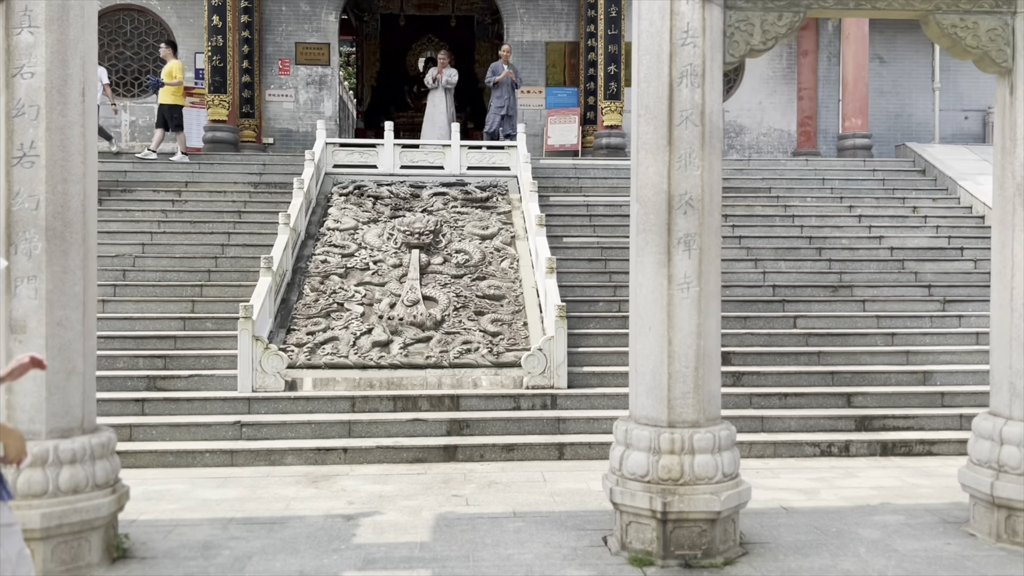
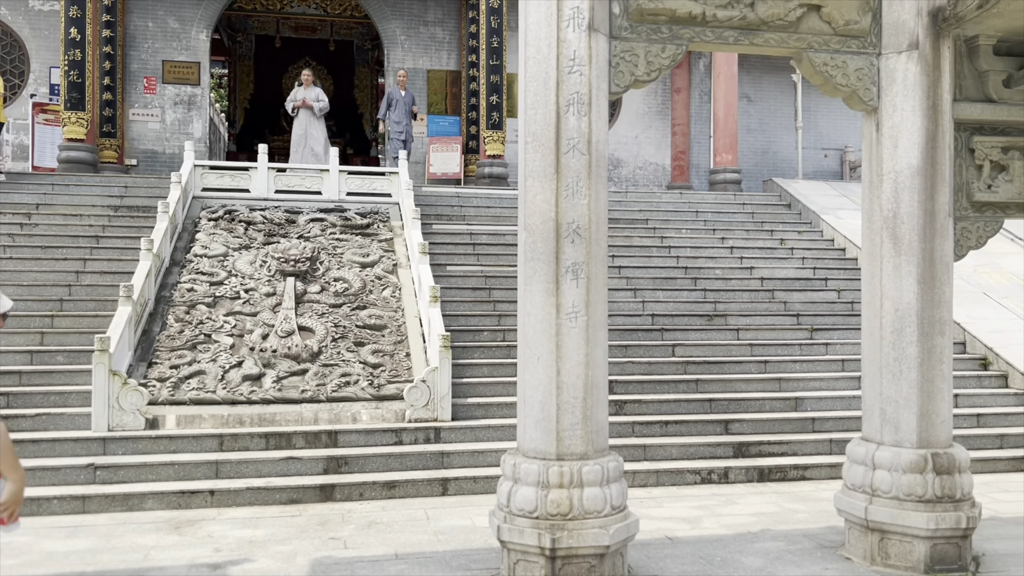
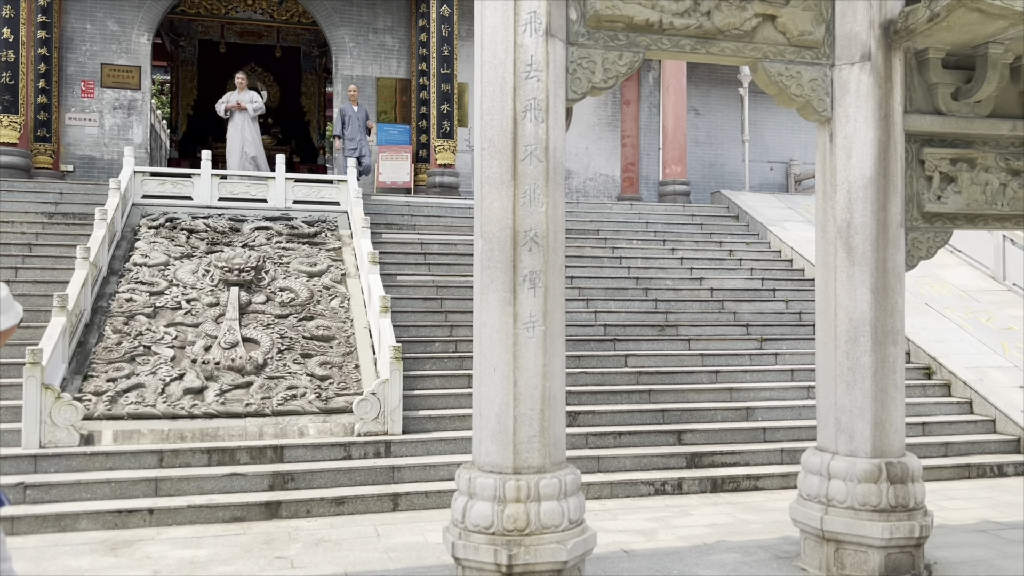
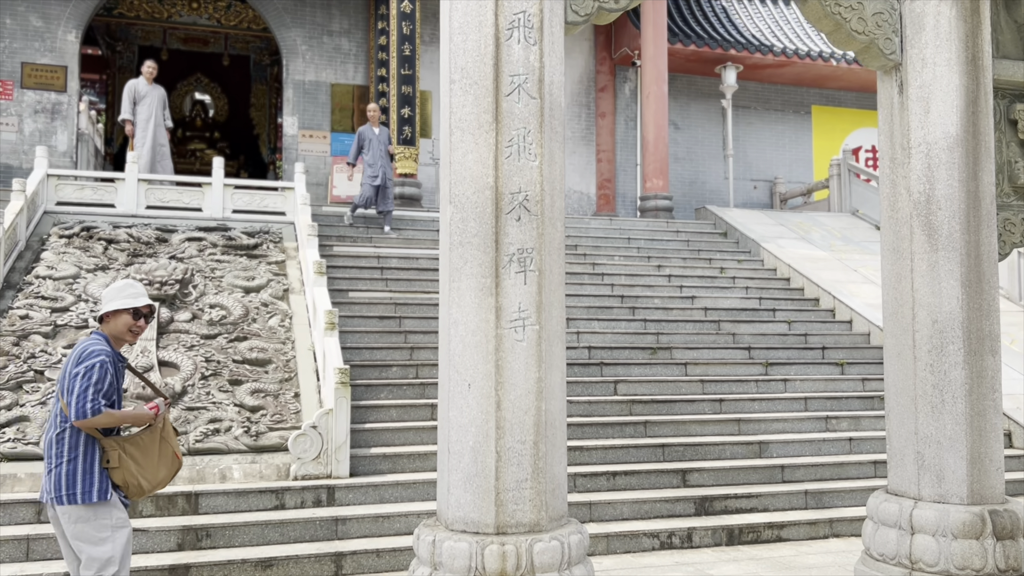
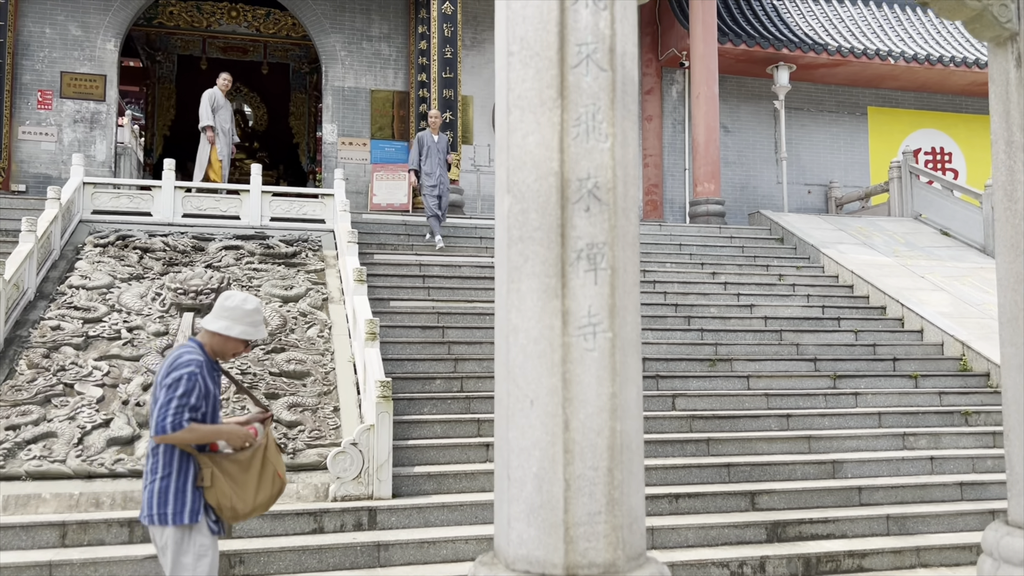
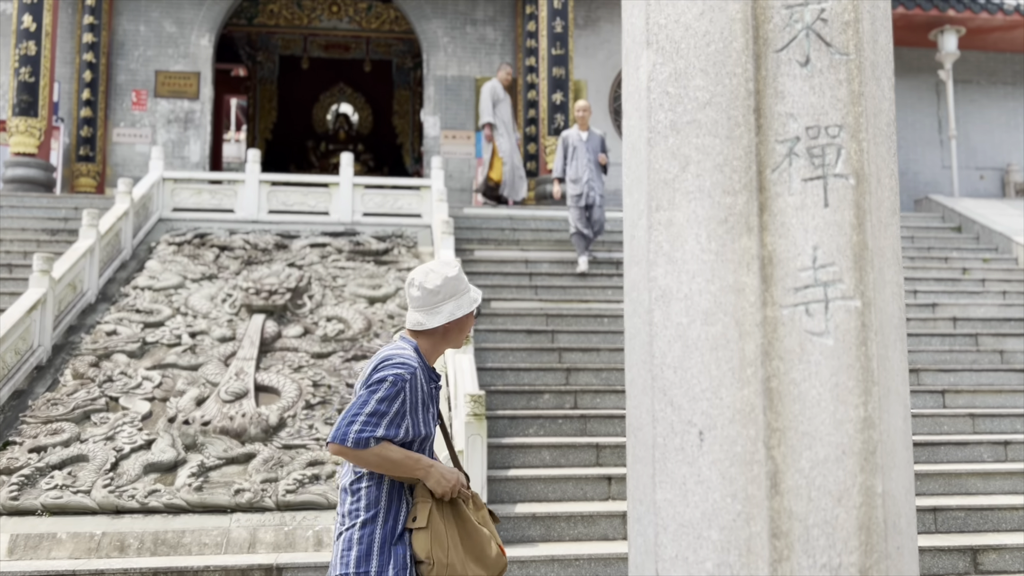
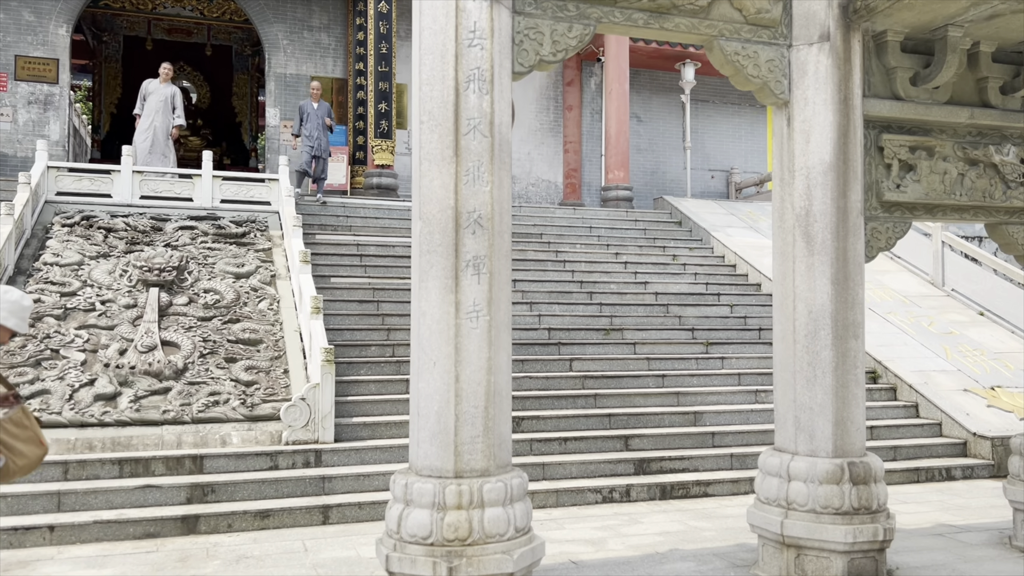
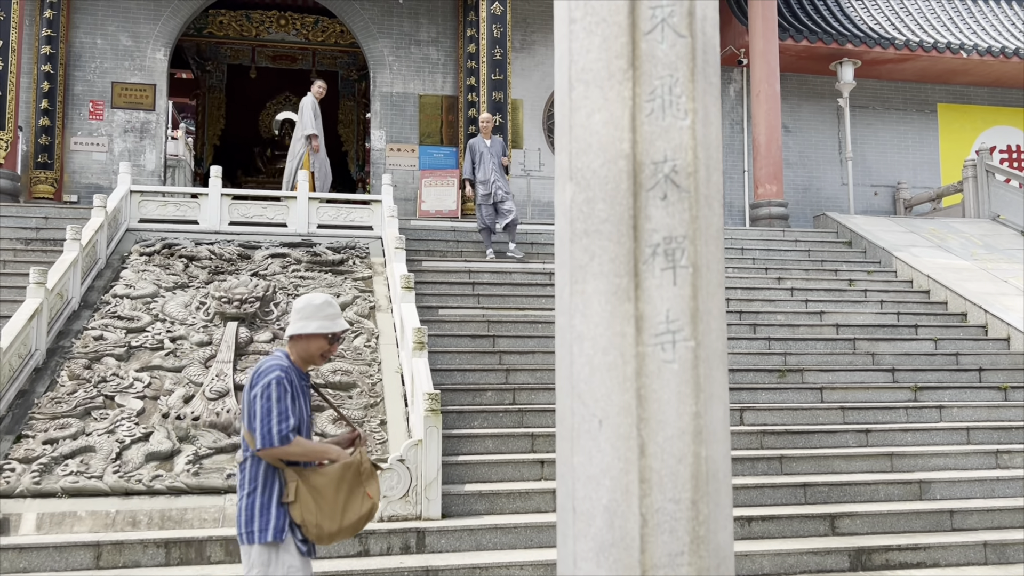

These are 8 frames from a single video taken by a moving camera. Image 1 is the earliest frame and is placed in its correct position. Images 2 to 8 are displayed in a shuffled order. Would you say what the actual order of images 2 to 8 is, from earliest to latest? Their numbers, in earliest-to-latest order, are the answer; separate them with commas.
2, 3, 7, 4, 5, 8, 6
